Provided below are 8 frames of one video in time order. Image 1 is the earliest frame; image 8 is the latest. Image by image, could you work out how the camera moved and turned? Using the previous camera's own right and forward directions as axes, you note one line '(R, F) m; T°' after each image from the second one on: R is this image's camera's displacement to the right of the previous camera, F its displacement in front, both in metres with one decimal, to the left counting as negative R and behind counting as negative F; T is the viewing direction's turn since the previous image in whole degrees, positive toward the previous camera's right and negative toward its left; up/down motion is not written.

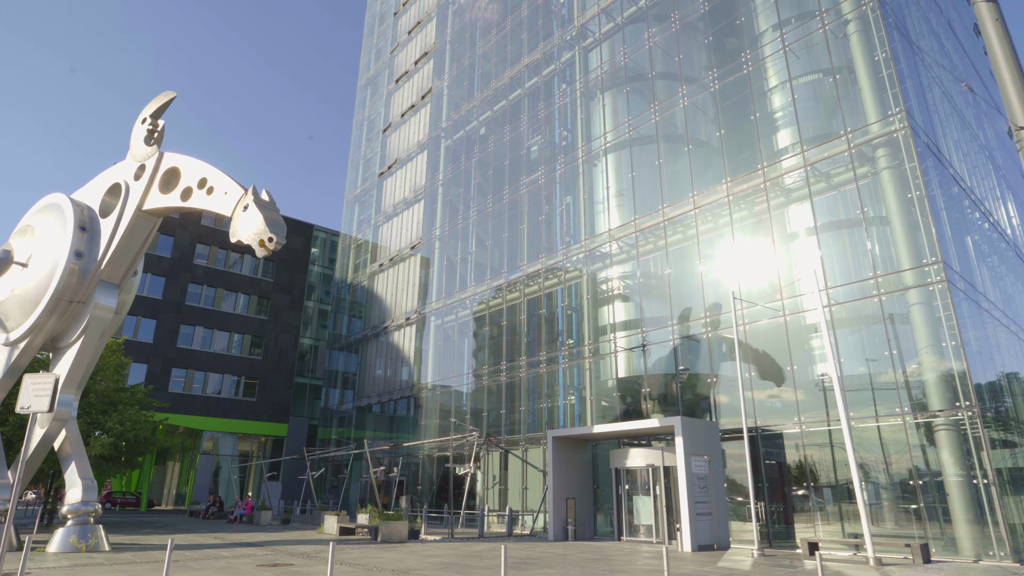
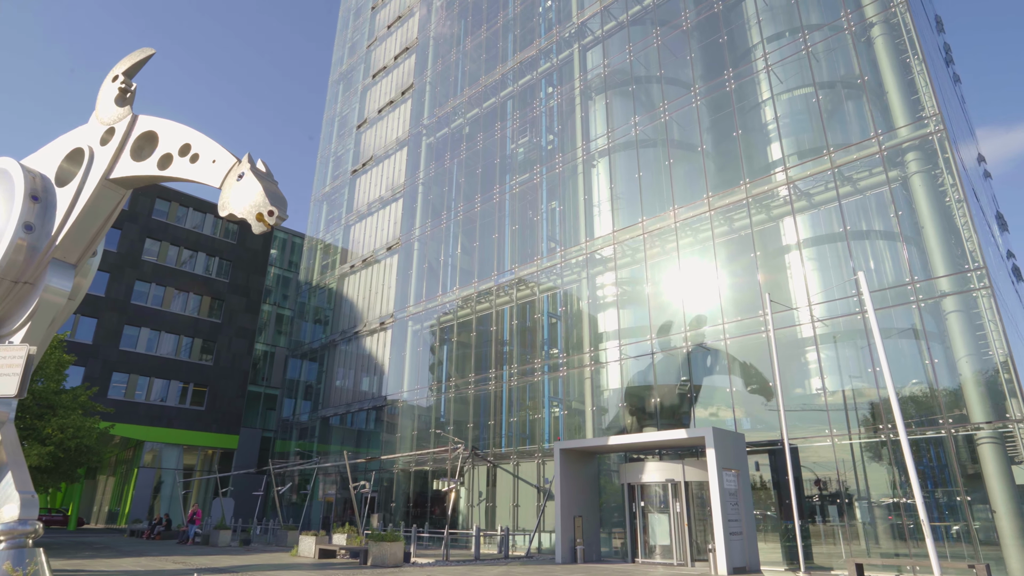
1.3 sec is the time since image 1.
(-1.6, +1.5) m; +5°
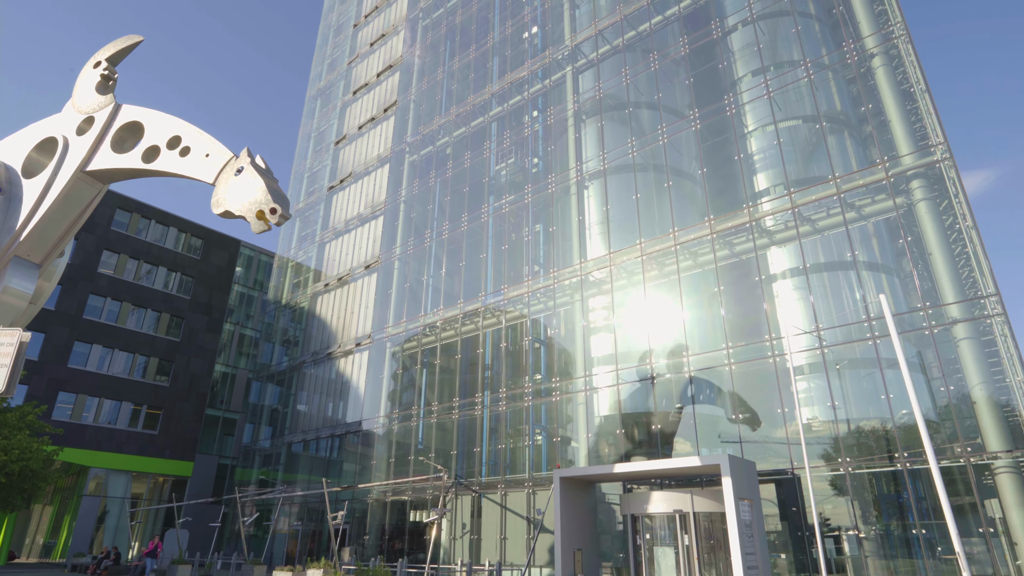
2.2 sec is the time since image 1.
(-1.0, +0.8) m; +4°
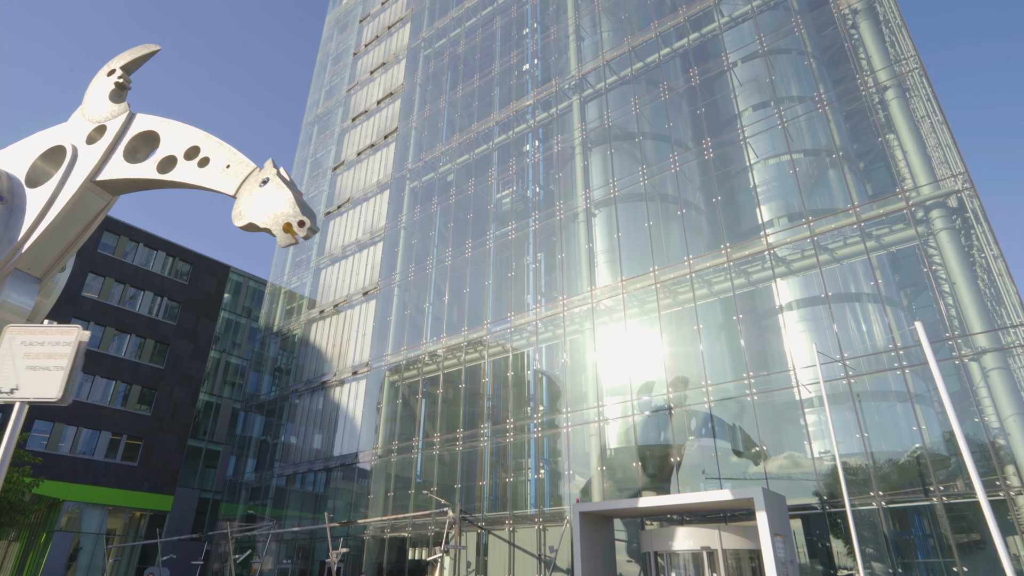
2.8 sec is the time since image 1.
(-0.9, +0.5) m; +2°
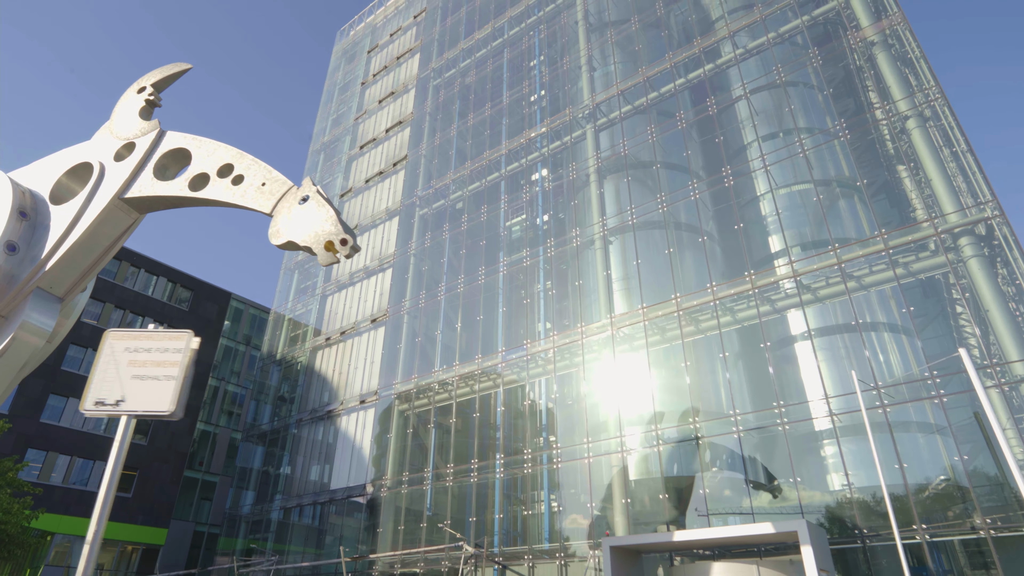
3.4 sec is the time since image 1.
(-0.8, +0.3) m; +1°
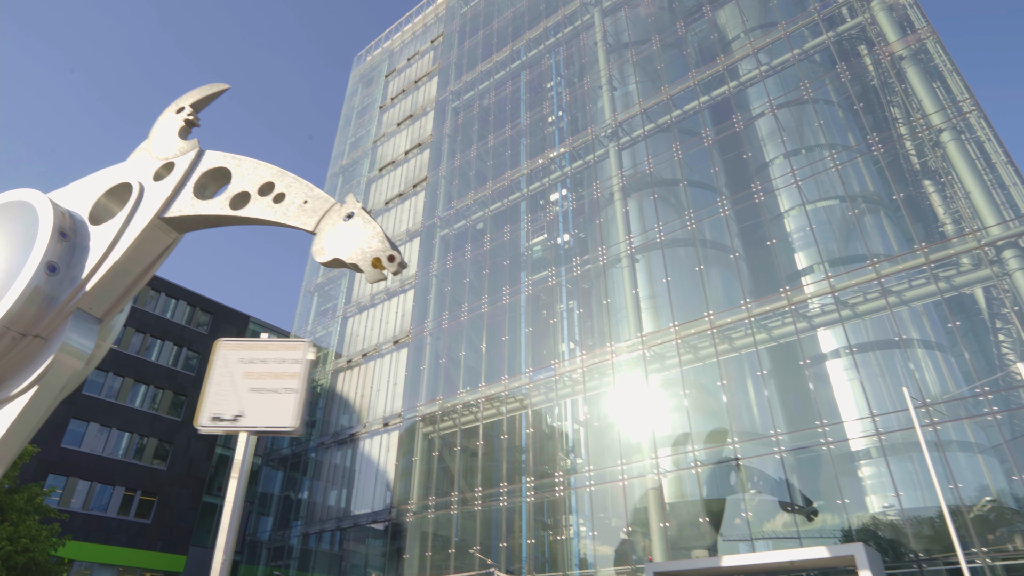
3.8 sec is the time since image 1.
(-0.6, +0.2) m; -1°
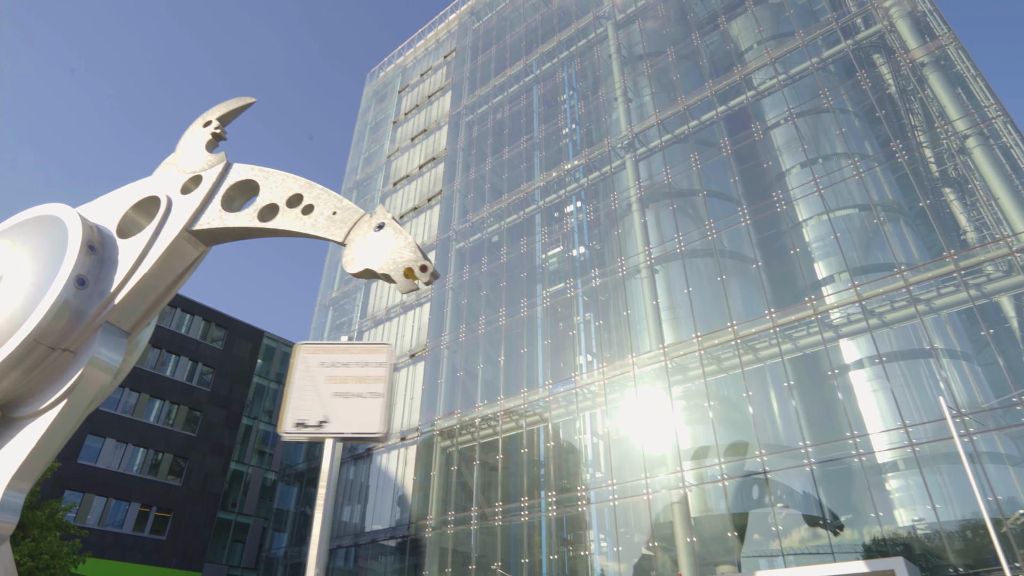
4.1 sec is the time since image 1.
(-0.4, +0.1) m; -1°
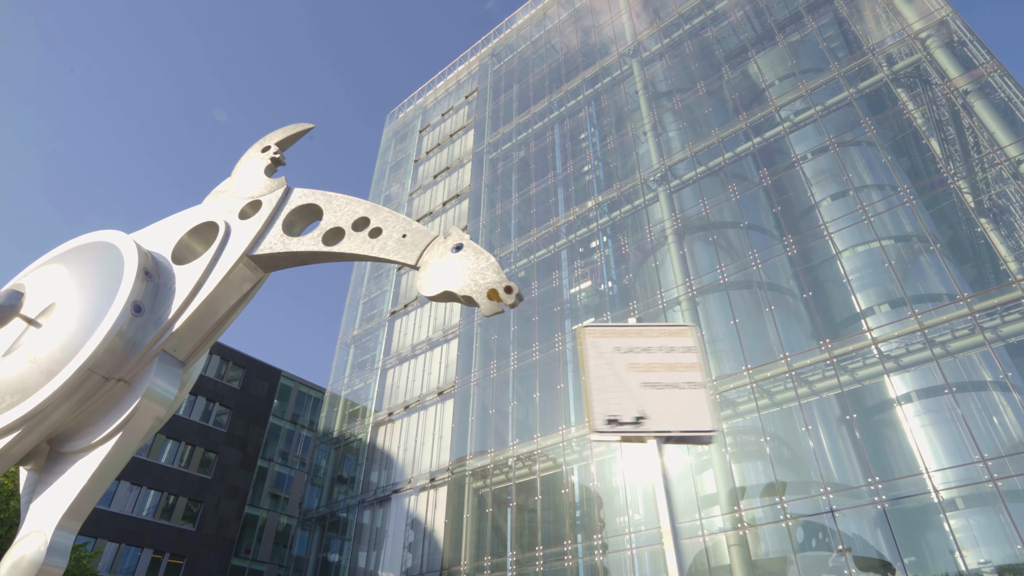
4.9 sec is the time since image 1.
(-1.2, +0.5) m; 0°
